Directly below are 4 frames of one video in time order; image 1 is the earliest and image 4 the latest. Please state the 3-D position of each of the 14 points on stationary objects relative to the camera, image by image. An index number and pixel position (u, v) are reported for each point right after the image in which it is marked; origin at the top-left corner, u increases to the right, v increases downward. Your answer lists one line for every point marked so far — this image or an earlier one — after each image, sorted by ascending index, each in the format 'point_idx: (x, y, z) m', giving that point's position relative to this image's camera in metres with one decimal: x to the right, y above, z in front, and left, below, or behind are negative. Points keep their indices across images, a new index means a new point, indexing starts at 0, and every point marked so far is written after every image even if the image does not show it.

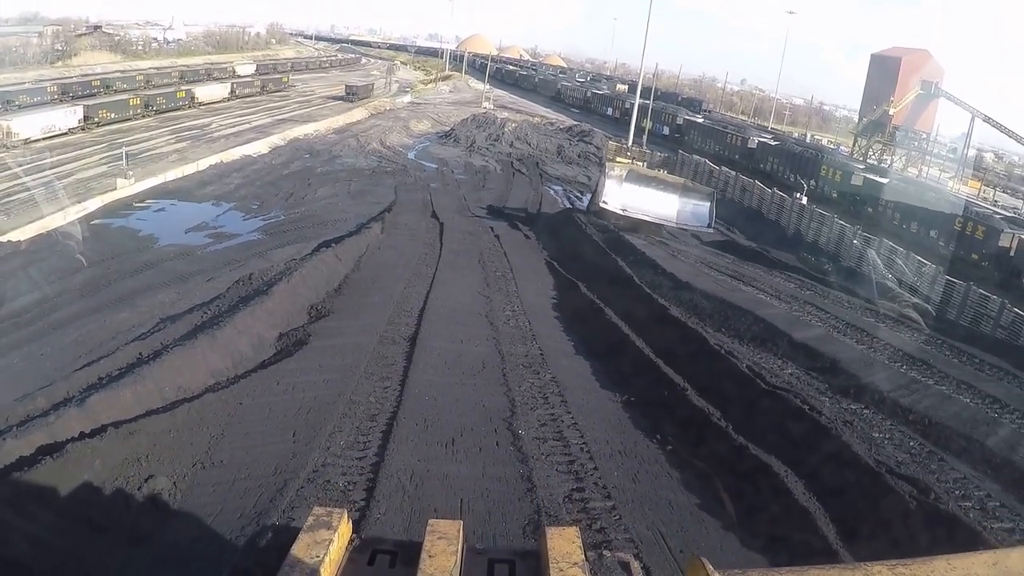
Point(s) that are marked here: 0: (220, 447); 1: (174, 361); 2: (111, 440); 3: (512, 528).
0: (-2.5, -1.4, +6.6) m
1: (-4.0, -0.9, +8.9) m
2: (-3.2, -1.2, +6.3) m
3: (0.0, -1.7, +5.5) m
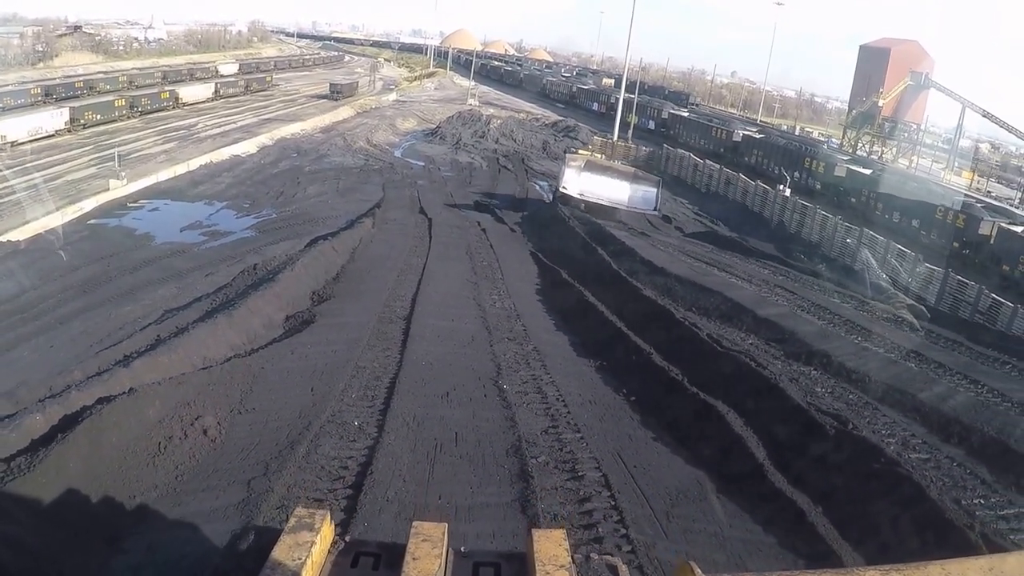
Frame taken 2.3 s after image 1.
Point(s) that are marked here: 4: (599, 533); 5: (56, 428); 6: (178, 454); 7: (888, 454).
0: (-2.7, -1.1, +7.8) m
1: (-4.2, -0.7, +10.0) m
2: (-3.4, -1.0, +7.4) m
3: (-0.1, -1.4, +6.7) m
4: (+0.6, -1.8, +5.5) m
5: (-4.2, -1.3, +7.0) m
6: (-2.9, -1.4, +6.5) m
7: (+3.6, -1.6, +7.2) m
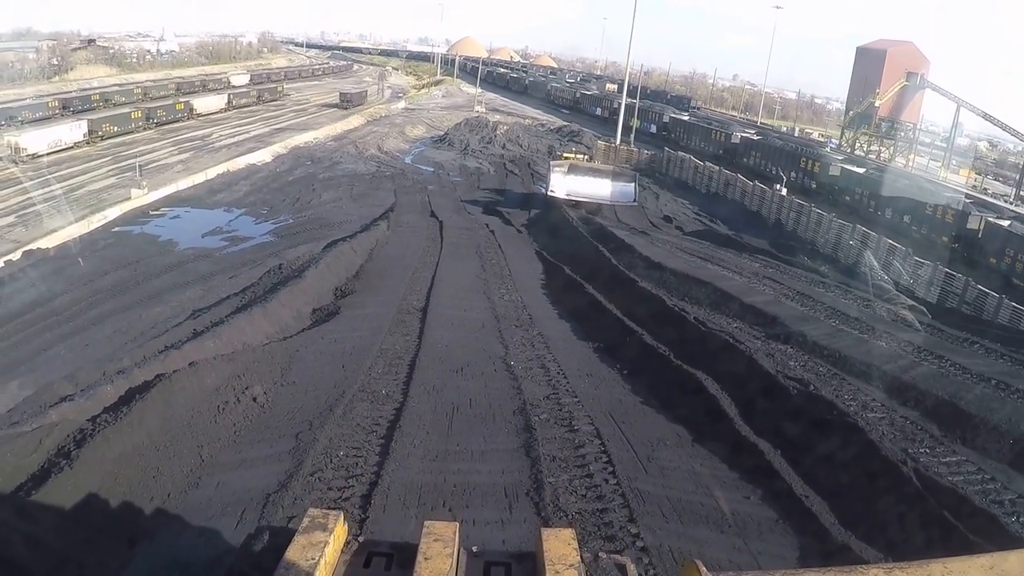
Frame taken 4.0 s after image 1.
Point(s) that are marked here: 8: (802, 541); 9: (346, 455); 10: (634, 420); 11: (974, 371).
0: (-2.6, -1.0, +8.9) m
1: (-4.1, -0.6, +11.2) m
2: (-3.3, -0.8, +8.6) m
3: (-0.1, -1.3, +7.8) m
4: (+0.7, -1.6, +6.6) m
5: (-4.2, -1.2, +8.1) m
6: (-2.8, -1.3, +7.6) m
7: (+3.6, -1.4, +8.3) m
8: (+2.2, -1.9, +5.9) m
9: (-1.5, -1.5, +6.7) m
10: (+1.3, -1.4, +8.0) m
11: (+6.5, -1.2, +10.5) m
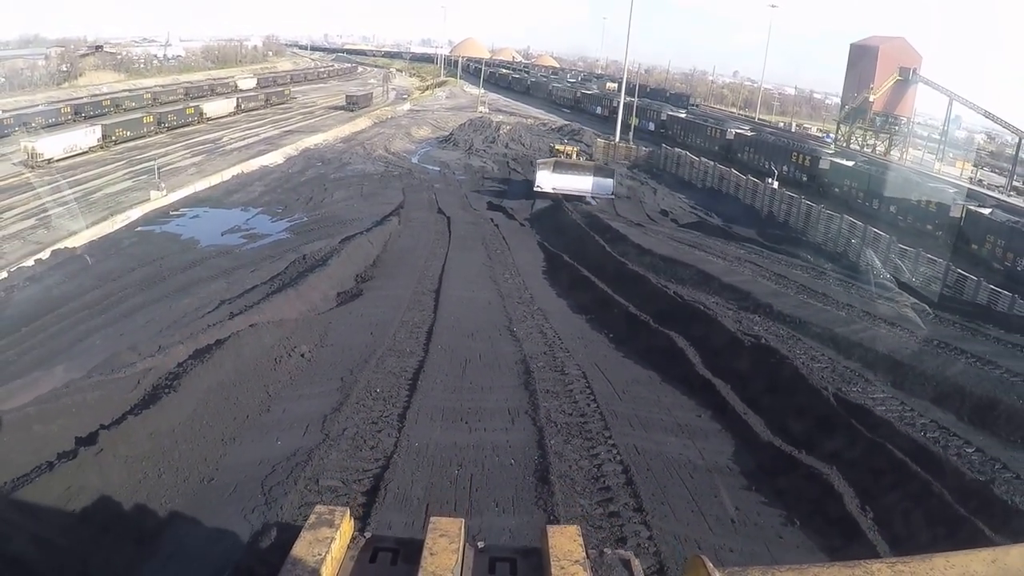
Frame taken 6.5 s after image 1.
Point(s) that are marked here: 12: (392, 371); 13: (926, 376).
0: (-2.6, -0.7, +10.6) m
1: (-4.0, -0.3, +12.8) m
2: (-3.3, -0.5, +10.2) m
3: (0.0, -0.9, +9.5) m
4: (+0.7, -1.2, +8.2) m
5: (-4.1, -0.9, +9.8) m
6: (-2.8, -1.0, +9.3) m
7: (+3.7, -1.0, +9.9) m
8: (+2.3, -1.6, +7.5) m
9: (-1.4, -1.1, +8.3) m
10: (+1.4, -1.1, +9.6) m
11: (+6.6, -0.8, +12.1) m
12: (-1.5, -1.0, +8.9) m
13: (+5.4, -1.2, +9.9) m
